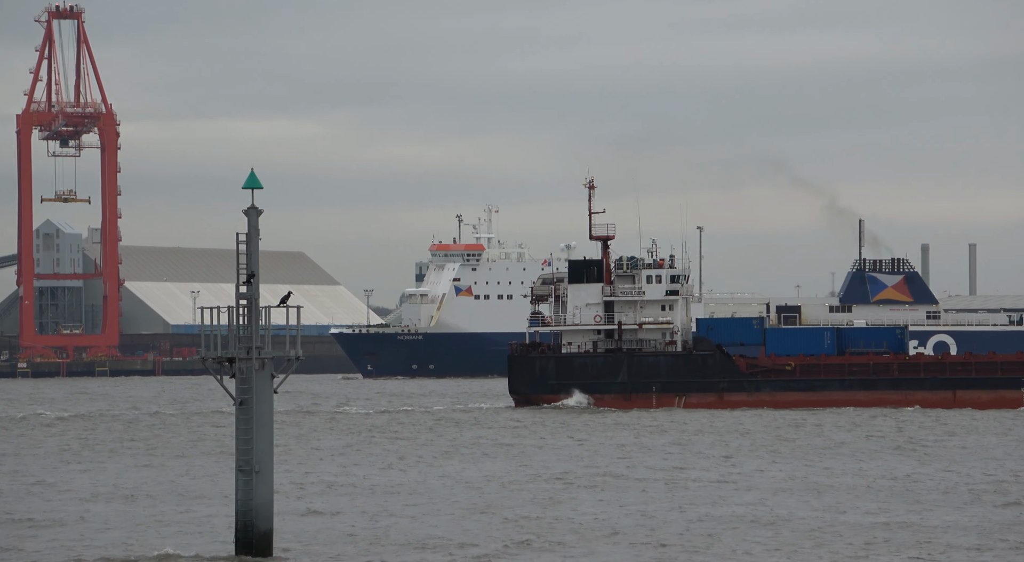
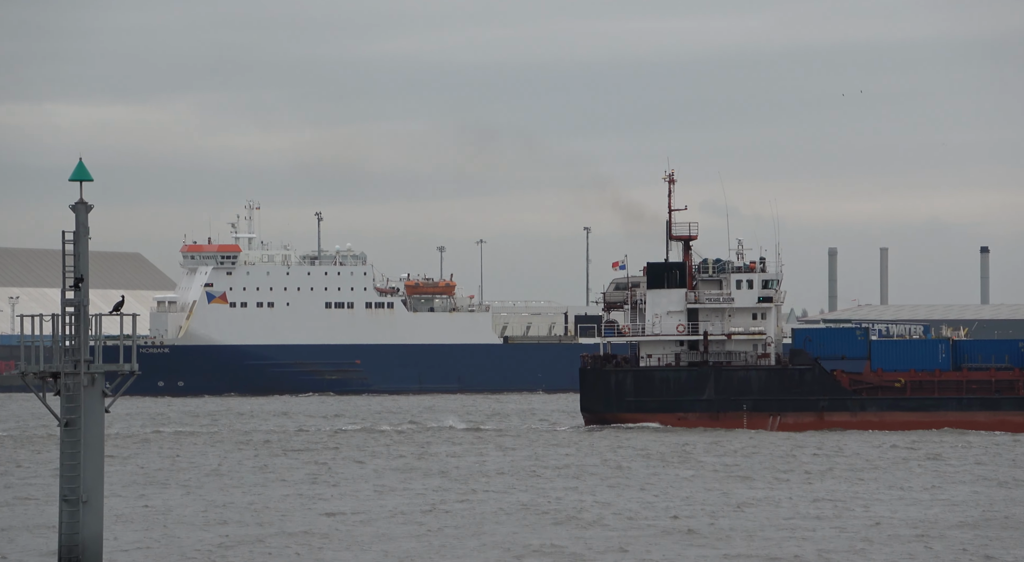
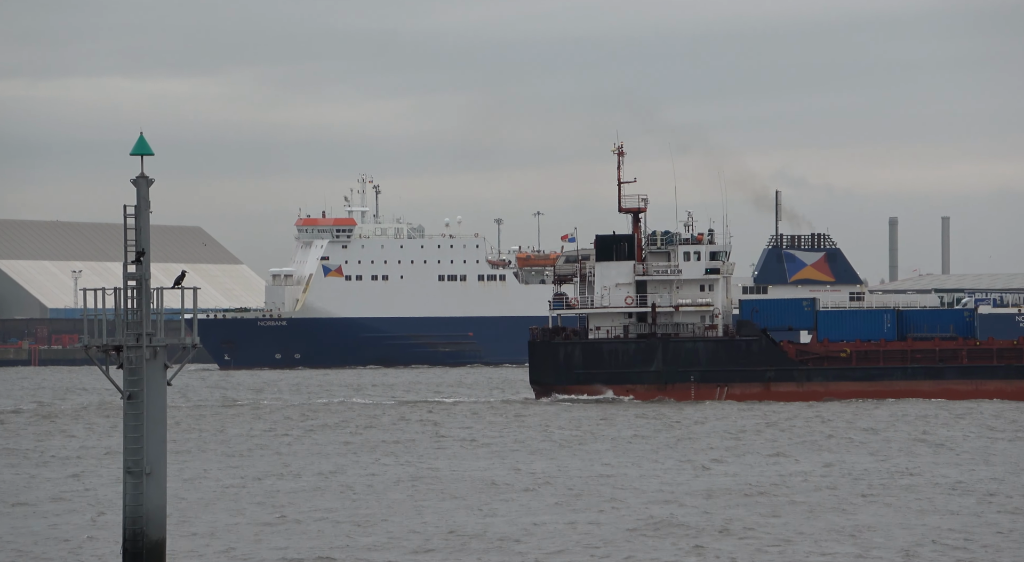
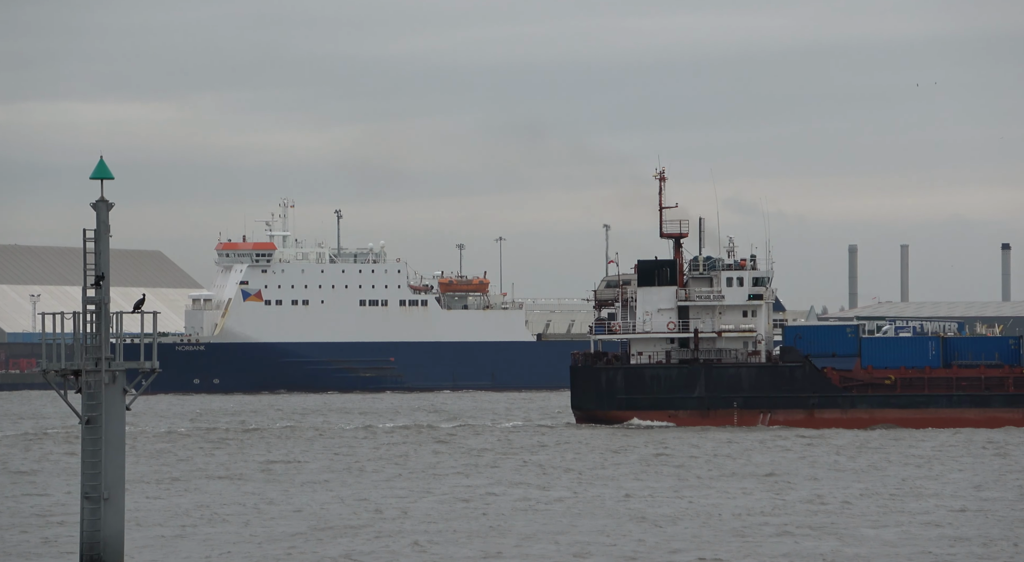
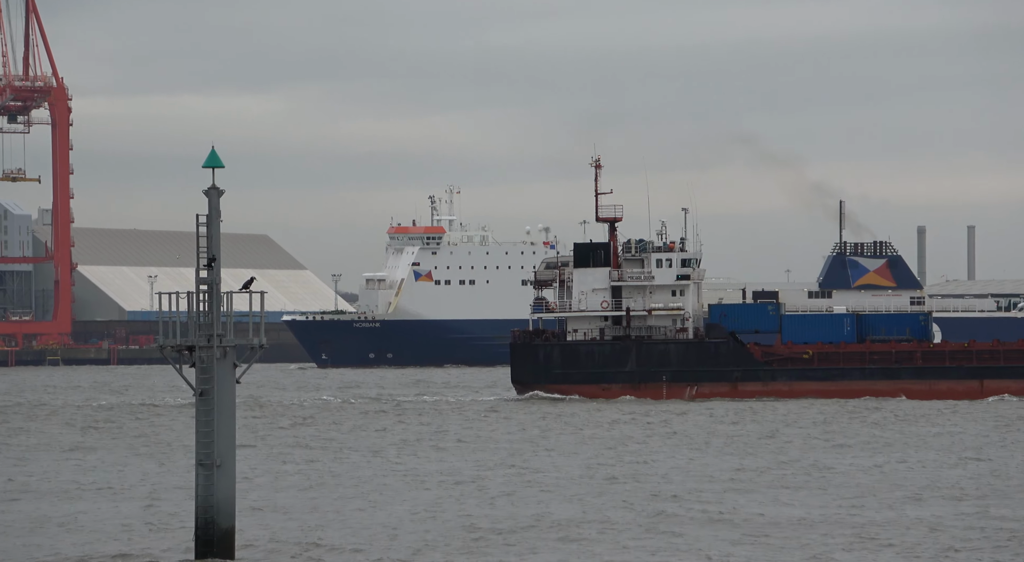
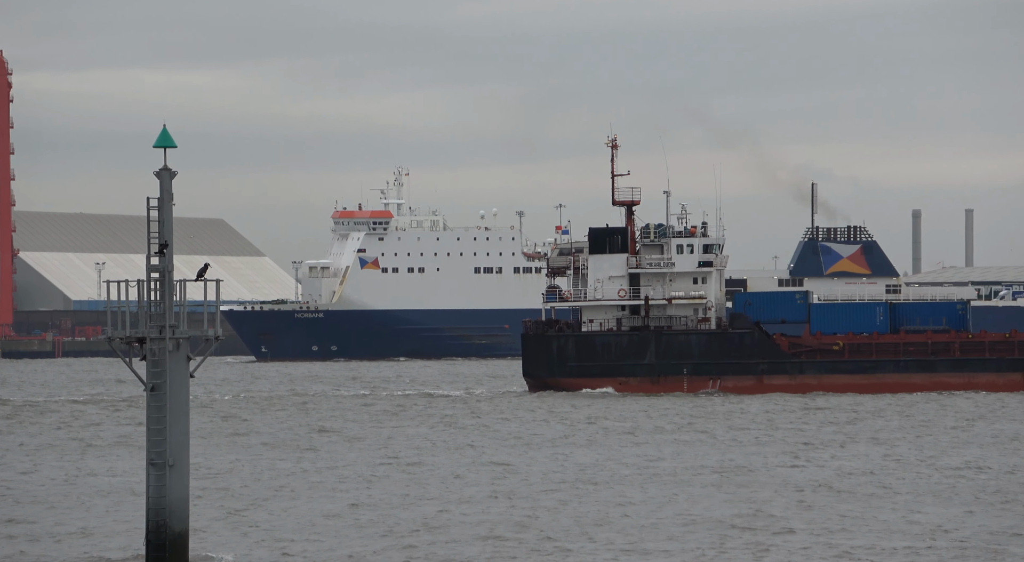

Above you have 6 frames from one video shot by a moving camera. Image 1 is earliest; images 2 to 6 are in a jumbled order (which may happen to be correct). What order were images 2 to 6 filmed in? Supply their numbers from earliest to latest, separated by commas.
5, 6, 3, 4, 2
